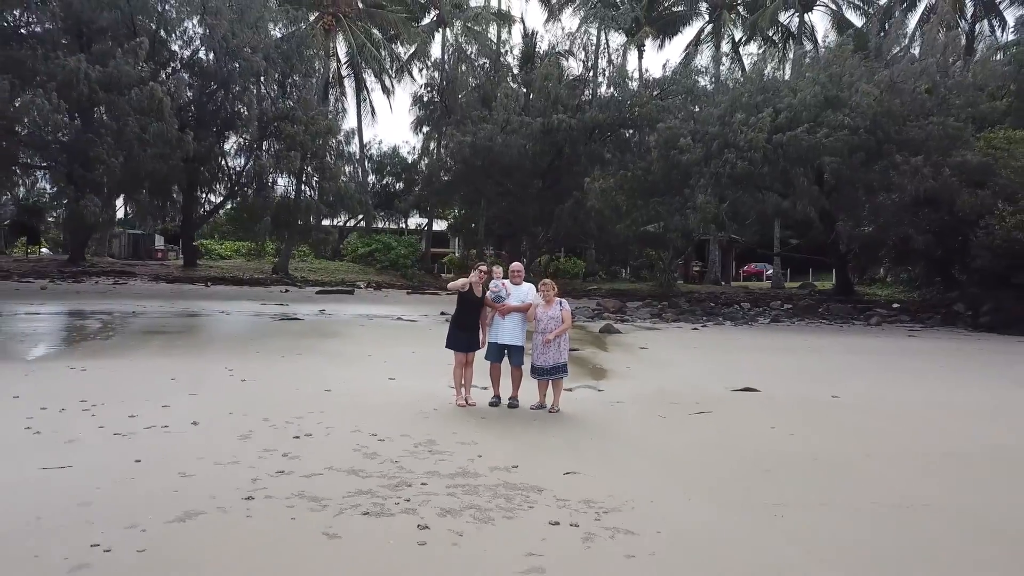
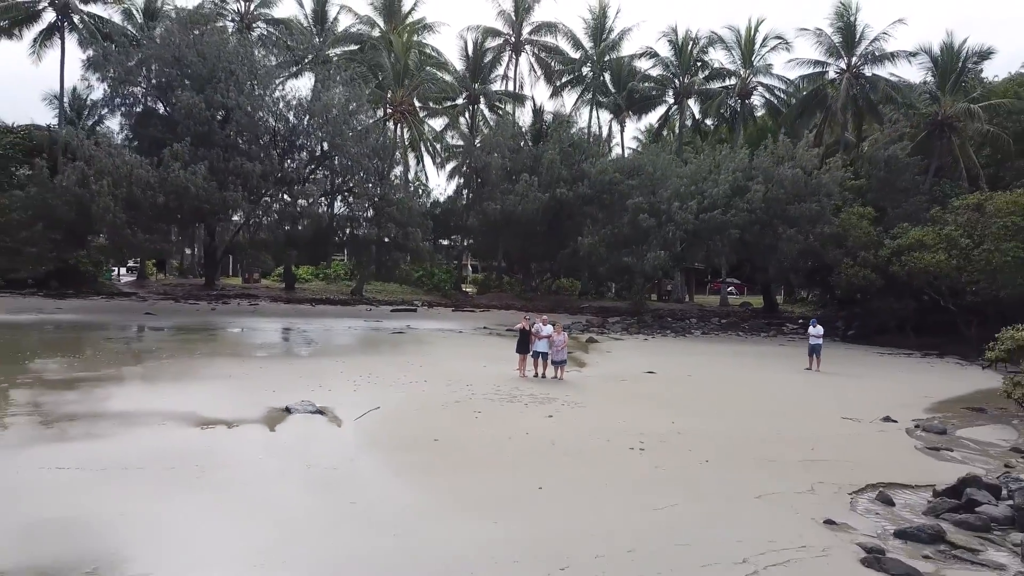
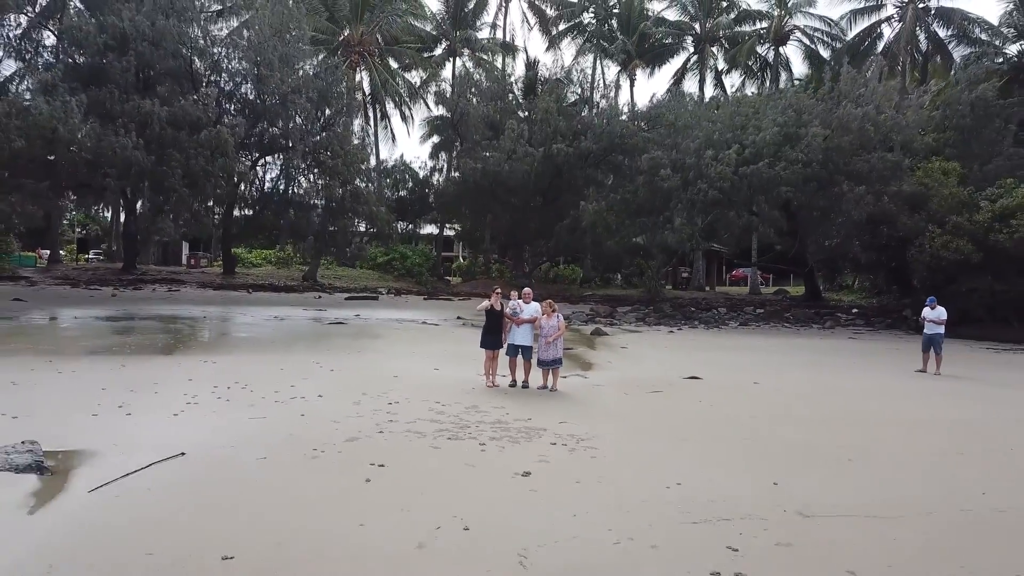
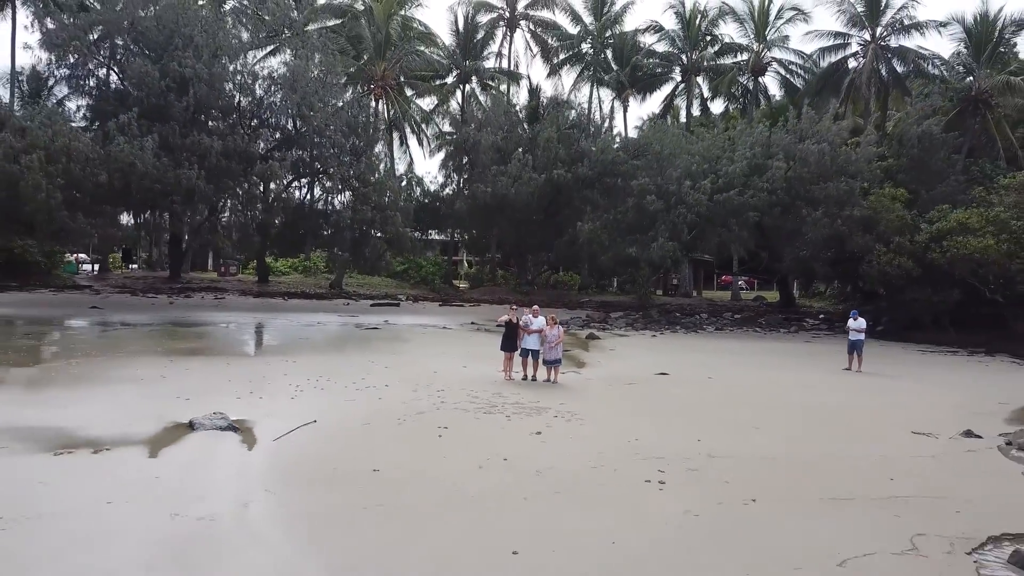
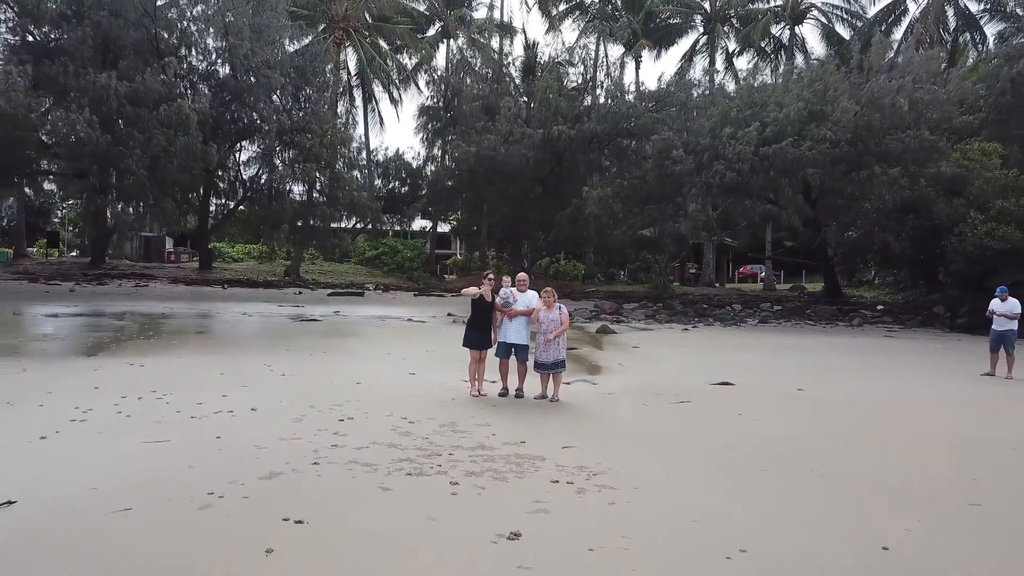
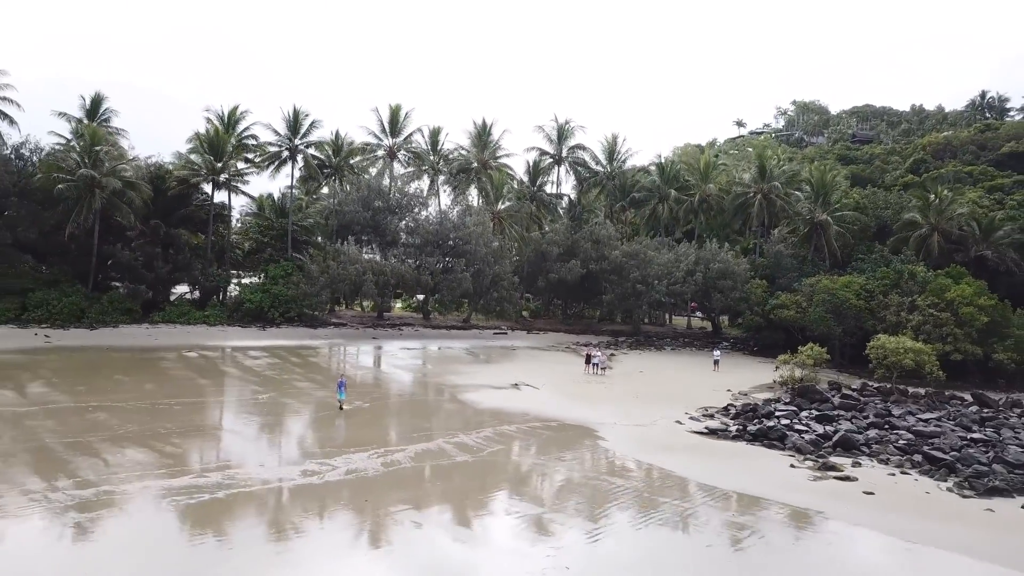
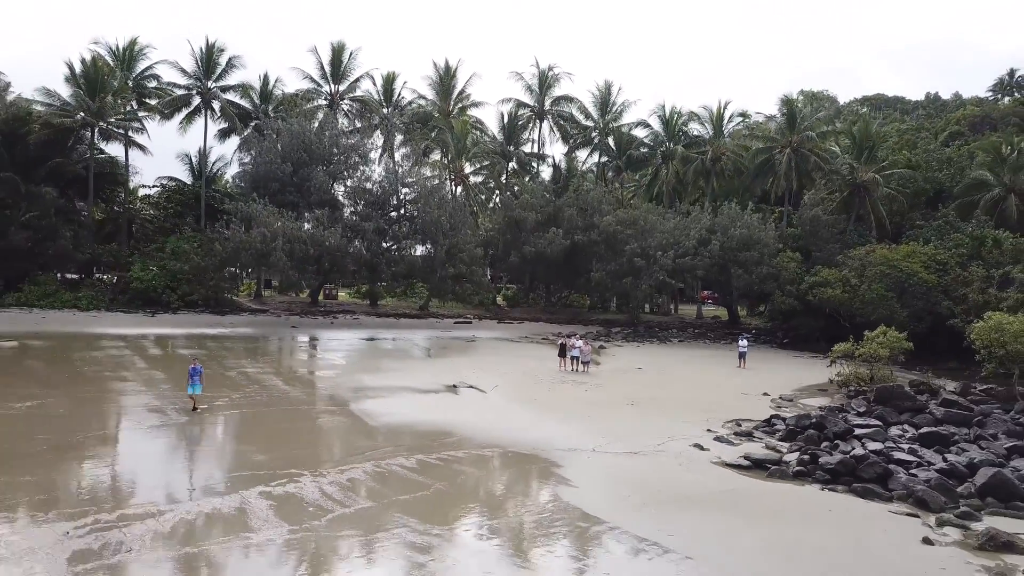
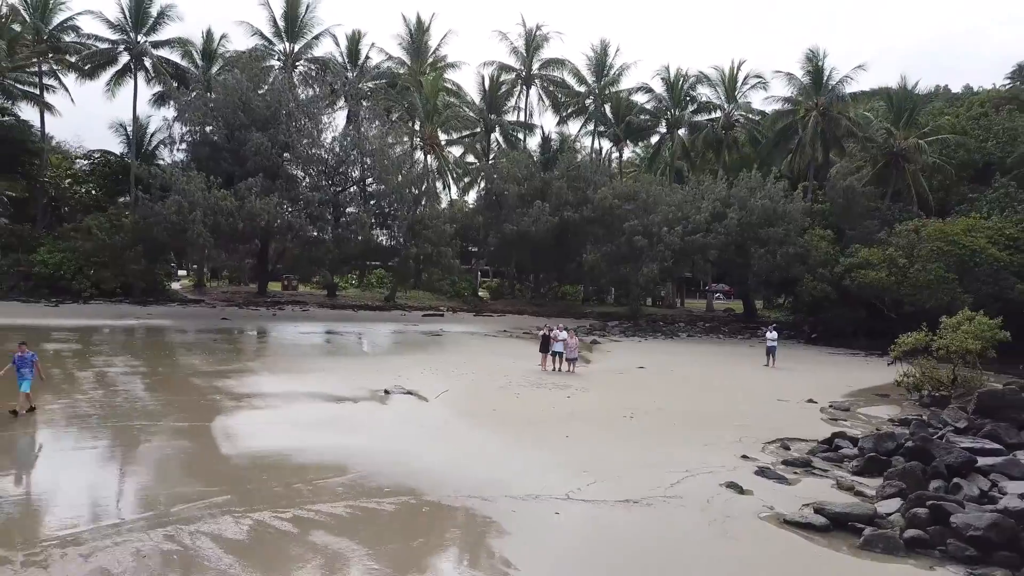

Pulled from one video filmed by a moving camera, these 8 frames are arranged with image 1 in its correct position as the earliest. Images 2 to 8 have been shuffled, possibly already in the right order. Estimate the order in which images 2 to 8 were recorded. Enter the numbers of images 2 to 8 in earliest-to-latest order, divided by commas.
5, 3, 4, 2, 8, 7, 6
